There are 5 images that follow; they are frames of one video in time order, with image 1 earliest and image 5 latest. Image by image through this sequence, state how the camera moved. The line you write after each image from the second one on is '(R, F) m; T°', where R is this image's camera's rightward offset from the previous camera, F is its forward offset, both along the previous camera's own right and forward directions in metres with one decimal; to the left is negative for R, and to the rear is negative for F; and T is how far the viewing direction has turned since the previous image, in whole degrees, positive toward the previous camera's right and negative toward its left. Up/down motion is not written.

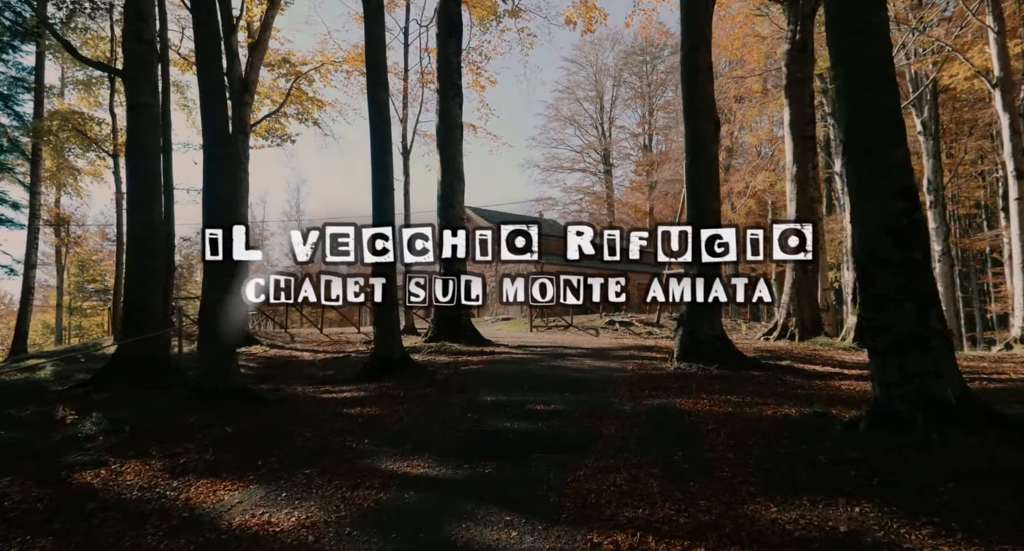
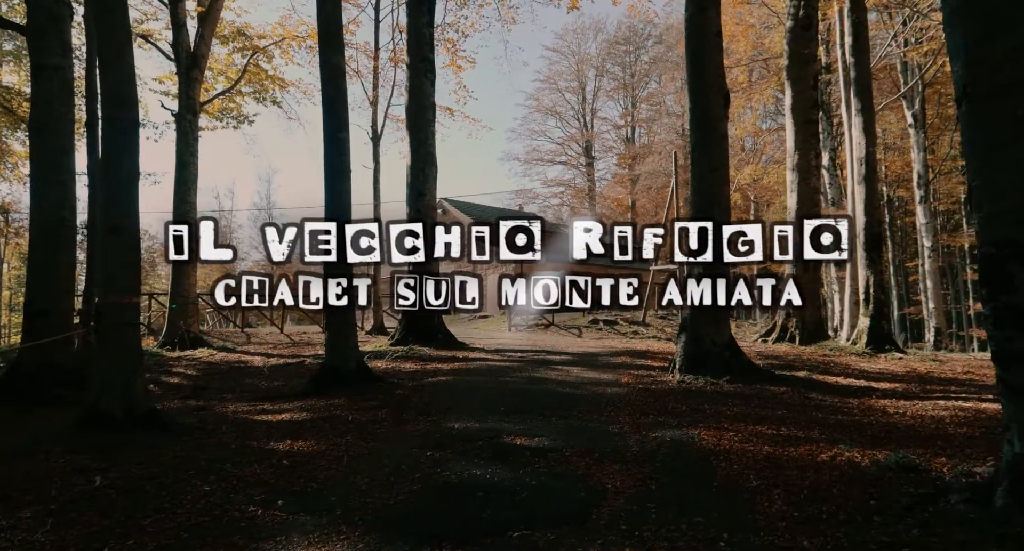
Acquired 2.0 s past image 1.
(+0.1, +1.6) m; +2°
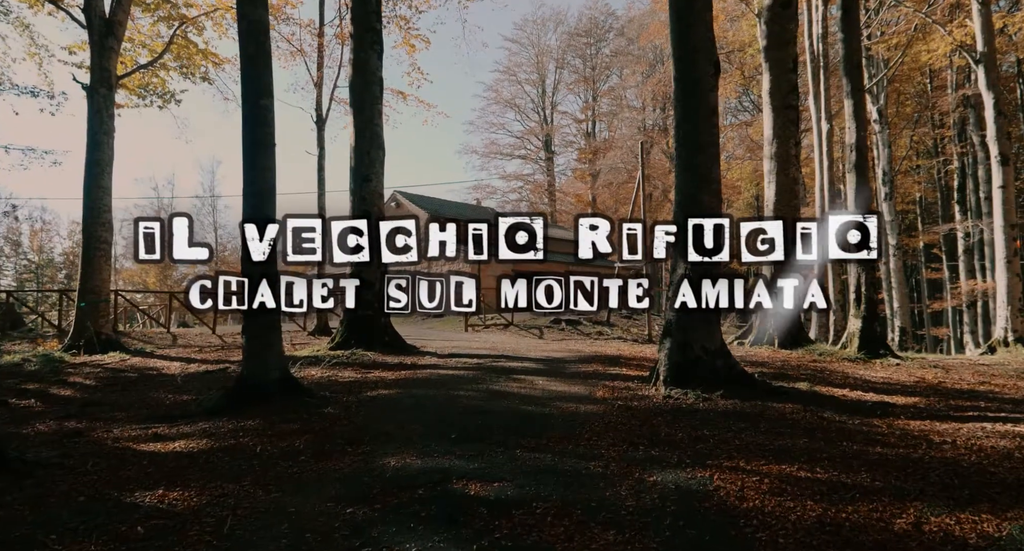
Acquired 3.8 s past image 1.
(0.0, +1.5) m; +4°
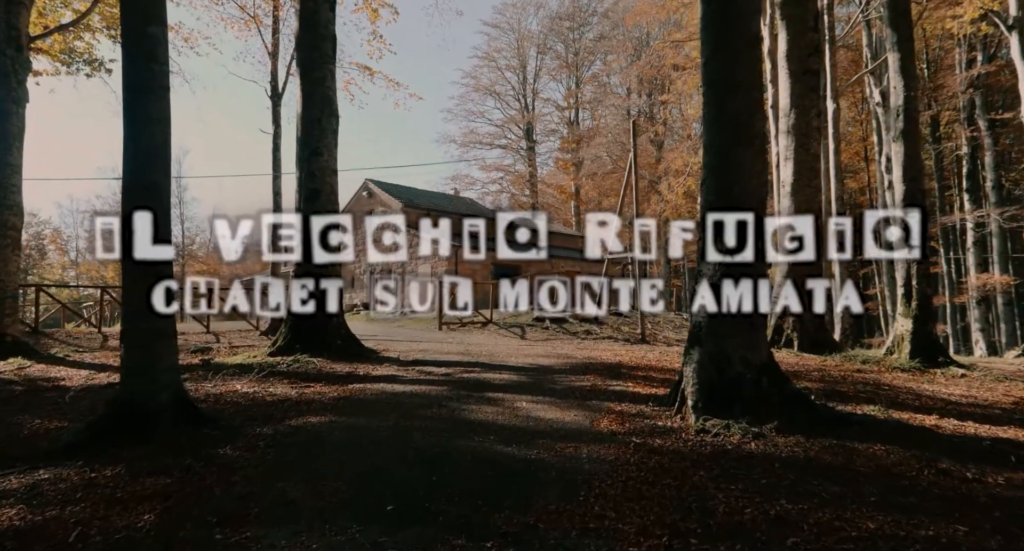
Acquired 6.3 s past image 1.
(+0.1, +2.1) m; +2°
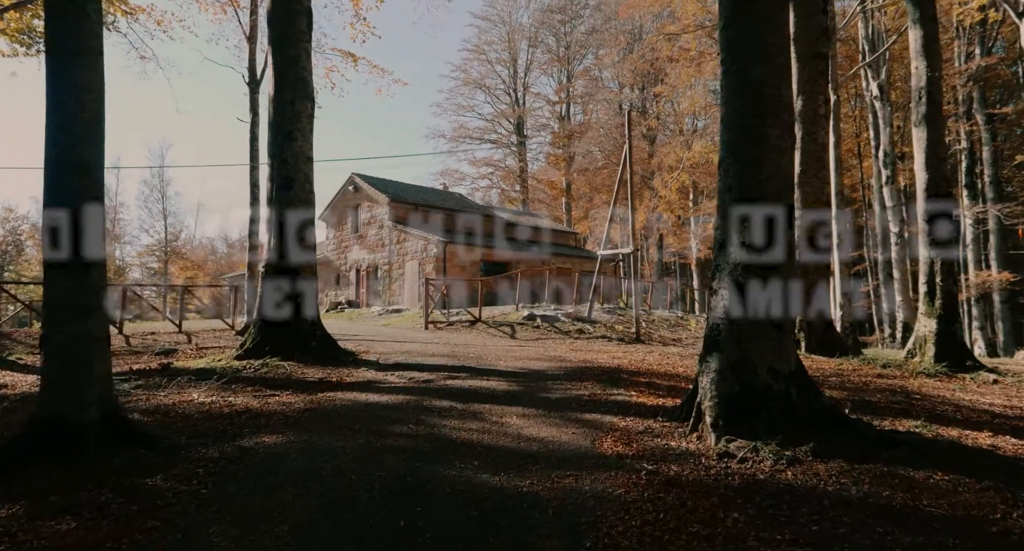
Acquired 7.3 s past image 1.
(0.0, +0.8) m; +1°
